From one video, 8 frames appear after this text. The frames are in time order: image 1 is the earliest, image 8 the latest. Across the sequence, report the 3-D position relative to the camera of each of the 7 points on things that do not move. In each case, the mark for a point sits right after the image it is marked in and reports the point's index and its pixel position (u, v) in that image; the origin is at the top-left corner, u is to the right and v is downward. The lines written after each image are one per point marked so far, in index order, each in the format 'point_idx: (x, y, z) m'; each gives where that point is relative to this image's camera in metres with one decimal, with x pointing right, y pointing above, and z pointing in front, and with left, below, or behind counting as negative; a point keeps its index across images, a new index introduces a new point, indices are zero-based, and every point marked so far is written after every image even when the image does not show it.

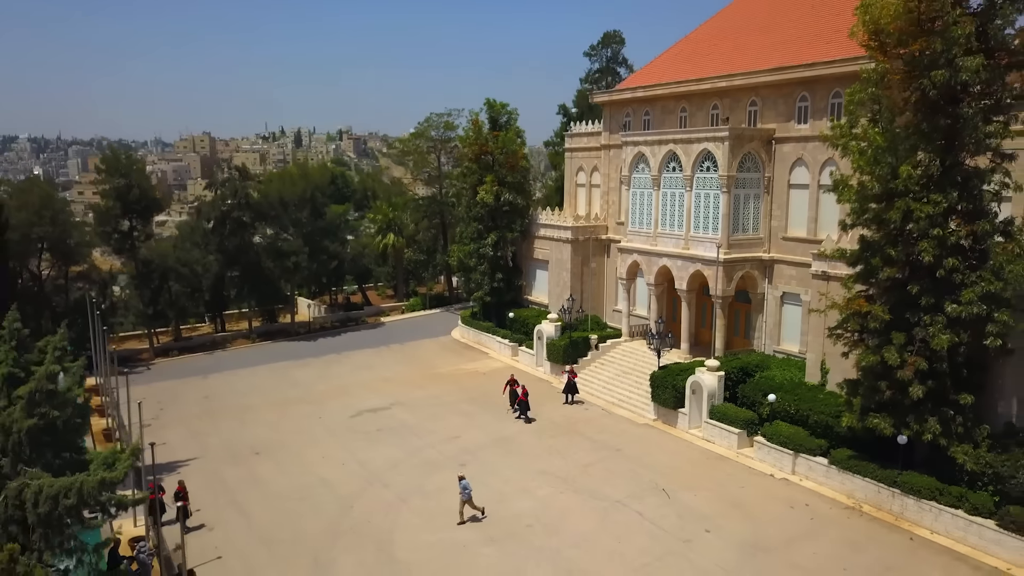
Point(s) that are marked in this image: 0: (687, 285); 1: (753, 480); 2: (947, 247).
0: (+2.9, +0.1, +14.5) m
1: (+3.0, -2.4, +10.9) m
2: (+4.6, +0.4, +9.0) m
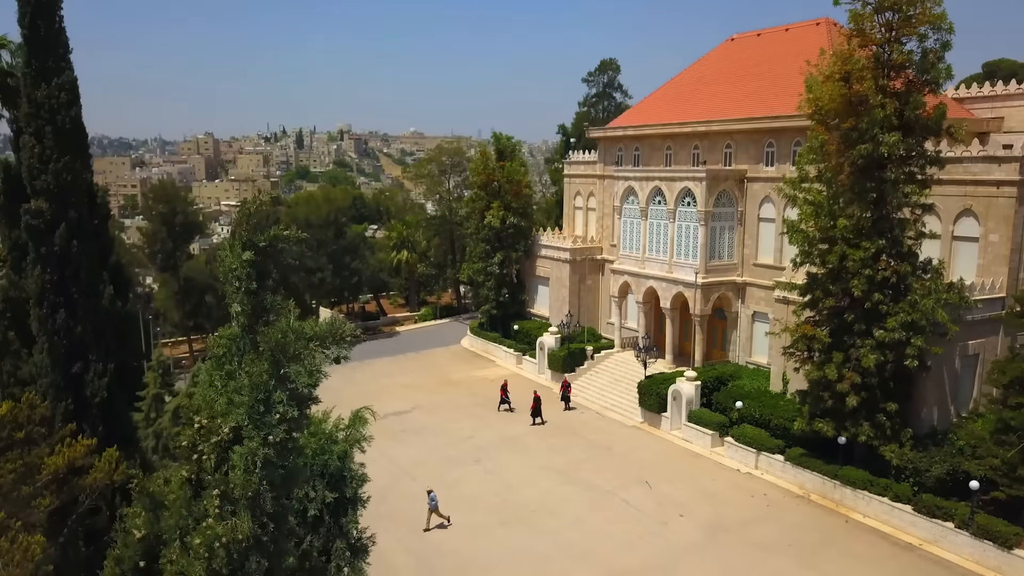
0: (+3.0, -0.3, +16.5) m
1: (+3.1, -2.8, +13.0) m
2: (+4.7, +0.1, +11.1) m
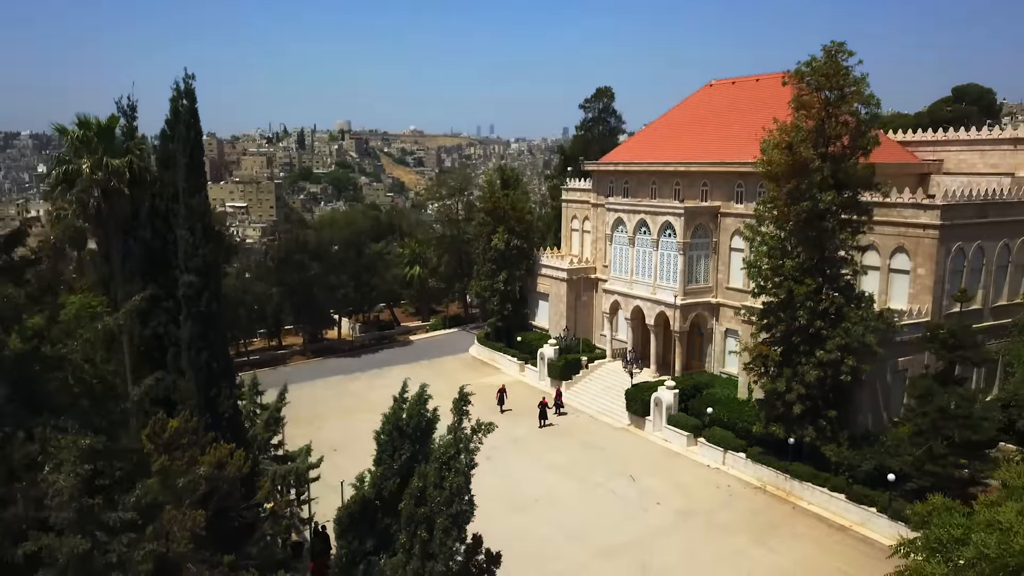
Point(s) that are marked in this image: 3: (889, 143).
0: (+3.1, -0.7, +19.0) m
1: (+3.2, -3.2, +15.4) m
2: (+4.8, -0.4, +13.6) m
3: (+8.0, +3.1, +18.4) m
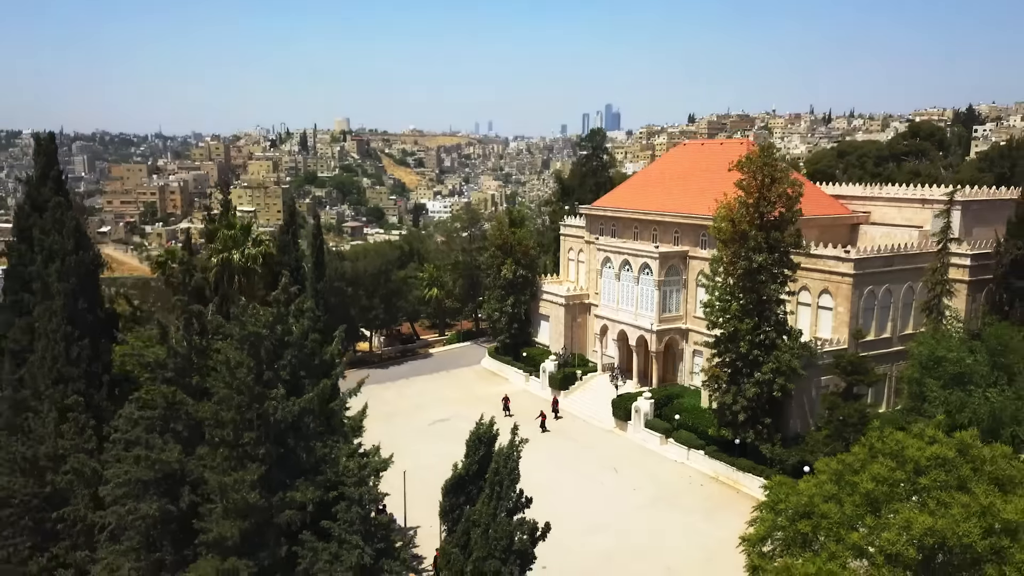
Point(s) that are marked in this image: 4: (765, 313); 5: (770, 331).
0: (+3.3, -1.5, +23.2) m
1: (+3.5, -4.0, +19.7) m
2: (+5.0, -1.1, +17.8) m
3: (+8.2, +2.4, +22.6) m
4: (+5.2, -0.5, +17.9) m
5: (+5.3, -0.9, +17.9) m
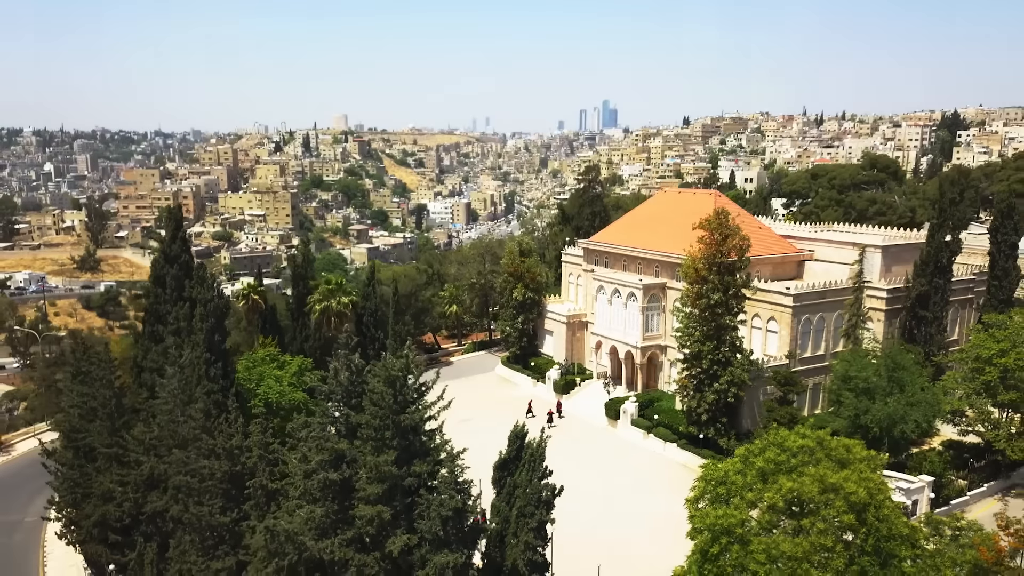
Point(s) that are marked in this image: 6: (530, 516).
0: (+3.7, -2.2, +28.6) m
1: (+3.9, -4.8, +25.0) m
2: (+5.4, -2.0, +23.2) m
3: (+8.6, +1.6, +28.0) m
4: (+5.6, -1.3, +23.3) m
5: (+5.7, -1.7, +23.2) m
6: (+0.3, -3.5, +13.2) m
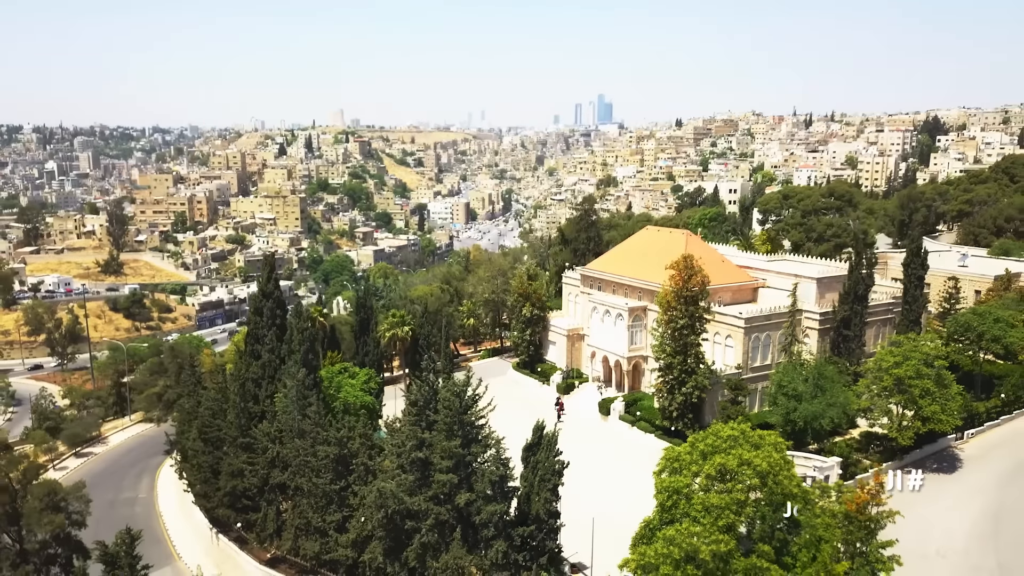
0: (+4.2, -3.1, +35.4) m
1: (+4.3, -5.7, +31.9) m
2: (+5.9, -2.9, +30.0) m
3: (+9.1, +0.7, +34.8) m
4: (+6.1, -2.2, +30.1) m
5: (+6.2, -2.6, +30.1) m
6: (+0.8, -4.5, +20.0) m
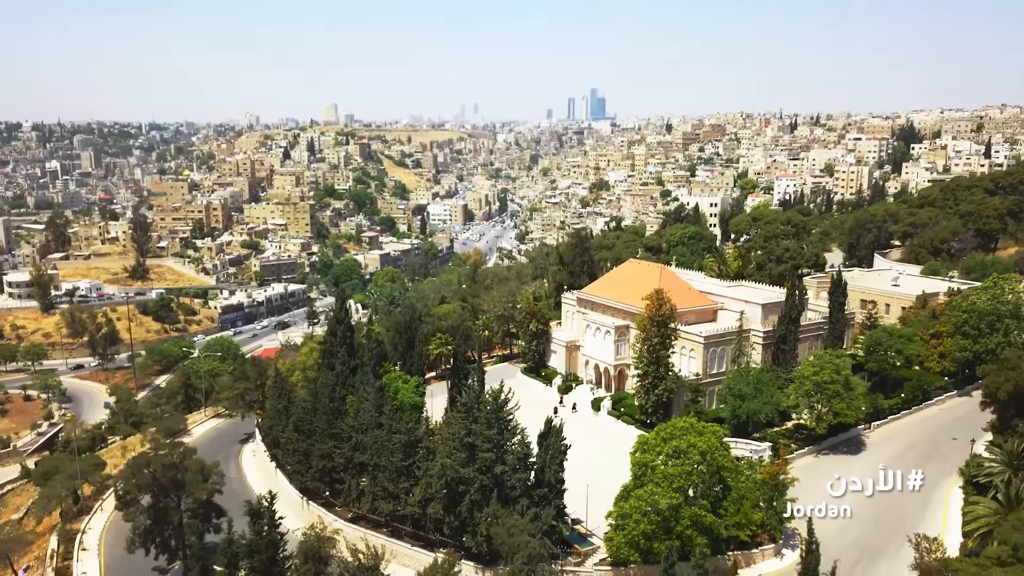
0: (+4.7, -4.2, +44.5) m
1: (+4.9, -6.8, +41.0) m
2: (+6.5, -4.0, +39.1) m
3: (+9.6, -0.4, +43.9) m
4: (+6.7, -3.3, +39.2) m
5: (+6.8, -3.7, +39.2) m
6: (+1.5, -5.7, +29.1) m
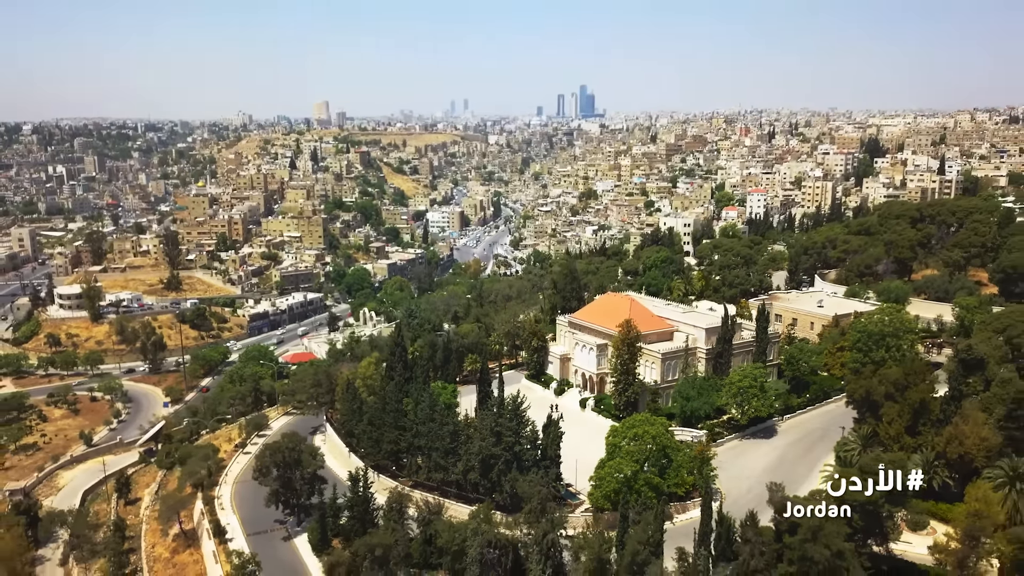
0: (+5.2, -6.1, +58.9) m
1: (+5.5, -8.7, +55.4) m
2: (+7.1, -5.9, +53.5) m
3: (+10.1, -2.2, +58.3) m
4: (+7.2, -5.2, +53.6) m
5: (+7.3, -5.6, +53.6) m
6: (+2.2, -7.7, +43.5) m
